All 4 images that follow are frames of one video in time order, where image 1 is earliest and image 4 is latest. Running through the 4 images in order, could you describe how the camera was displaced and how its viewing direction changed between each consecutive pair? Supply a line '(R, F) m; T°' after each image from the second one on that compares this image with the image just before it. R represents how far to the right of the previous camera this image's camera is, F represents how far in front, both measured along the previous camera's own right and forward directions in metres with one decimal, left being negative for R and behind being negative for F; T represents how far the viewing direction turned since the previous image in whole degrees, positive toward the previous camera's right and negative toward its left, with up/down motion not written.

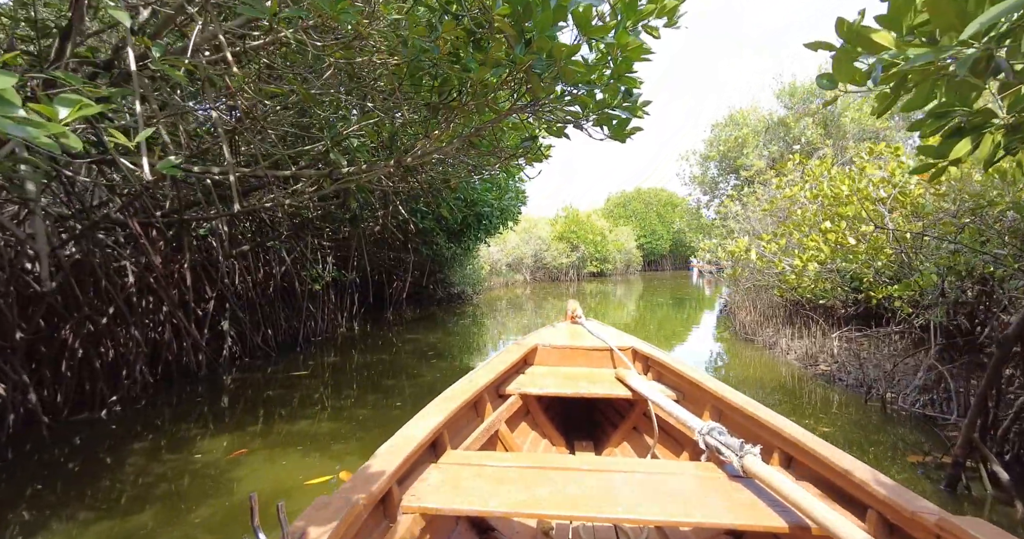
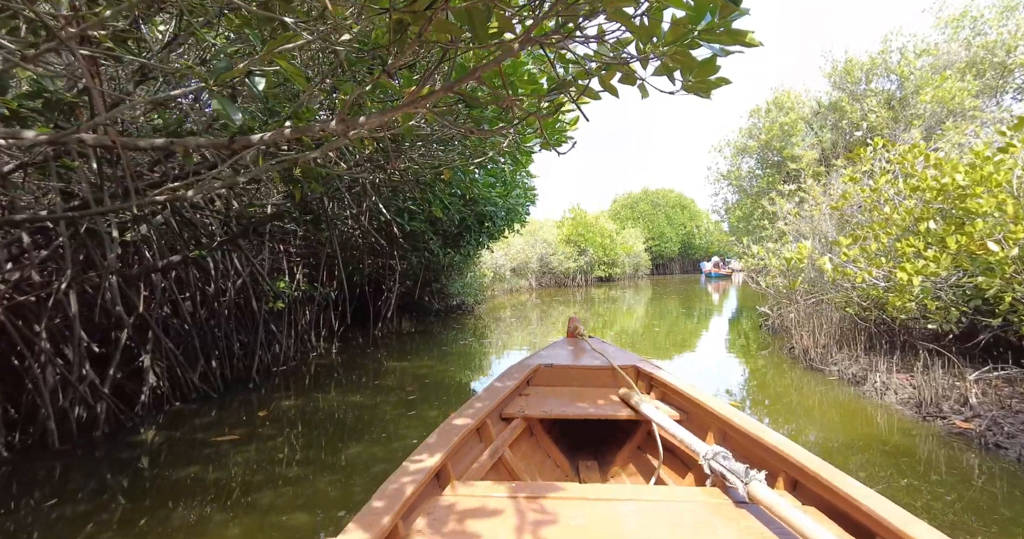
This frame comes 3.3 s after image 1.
(-0.1, +1.5) m; 0°
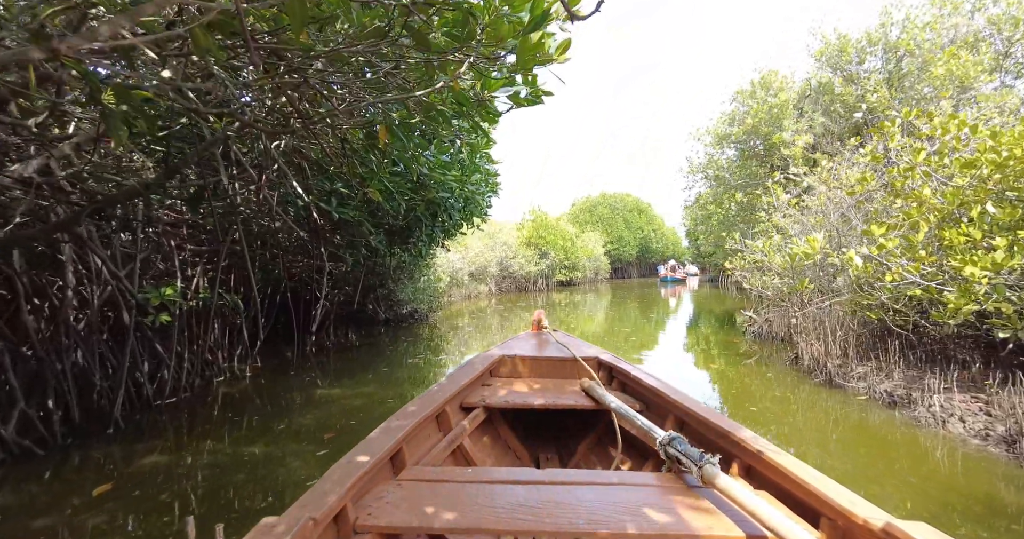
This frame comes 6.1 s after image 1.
(0.0, +1.3) m; +5°
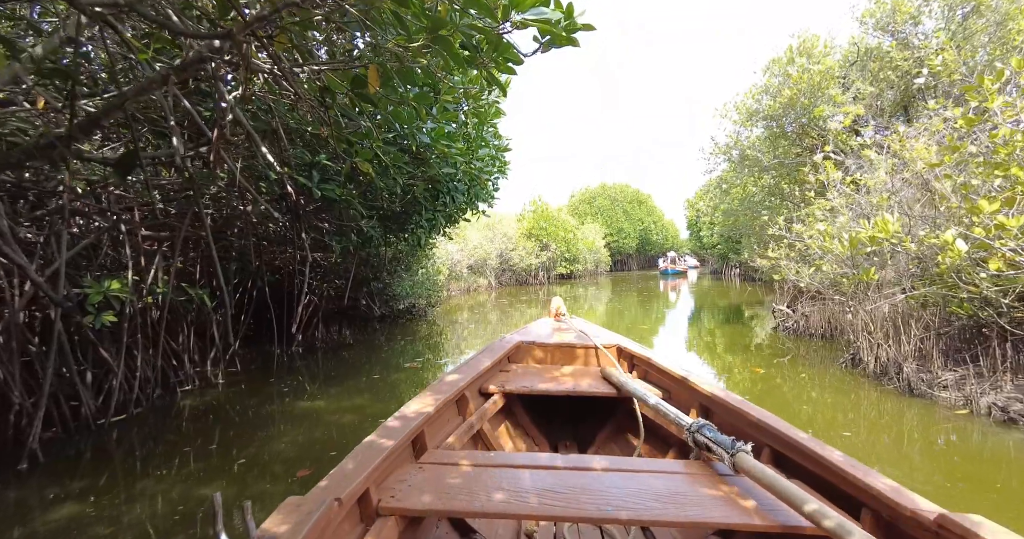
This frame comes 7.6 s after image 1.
(-0.2, +0.9) m; 0°
